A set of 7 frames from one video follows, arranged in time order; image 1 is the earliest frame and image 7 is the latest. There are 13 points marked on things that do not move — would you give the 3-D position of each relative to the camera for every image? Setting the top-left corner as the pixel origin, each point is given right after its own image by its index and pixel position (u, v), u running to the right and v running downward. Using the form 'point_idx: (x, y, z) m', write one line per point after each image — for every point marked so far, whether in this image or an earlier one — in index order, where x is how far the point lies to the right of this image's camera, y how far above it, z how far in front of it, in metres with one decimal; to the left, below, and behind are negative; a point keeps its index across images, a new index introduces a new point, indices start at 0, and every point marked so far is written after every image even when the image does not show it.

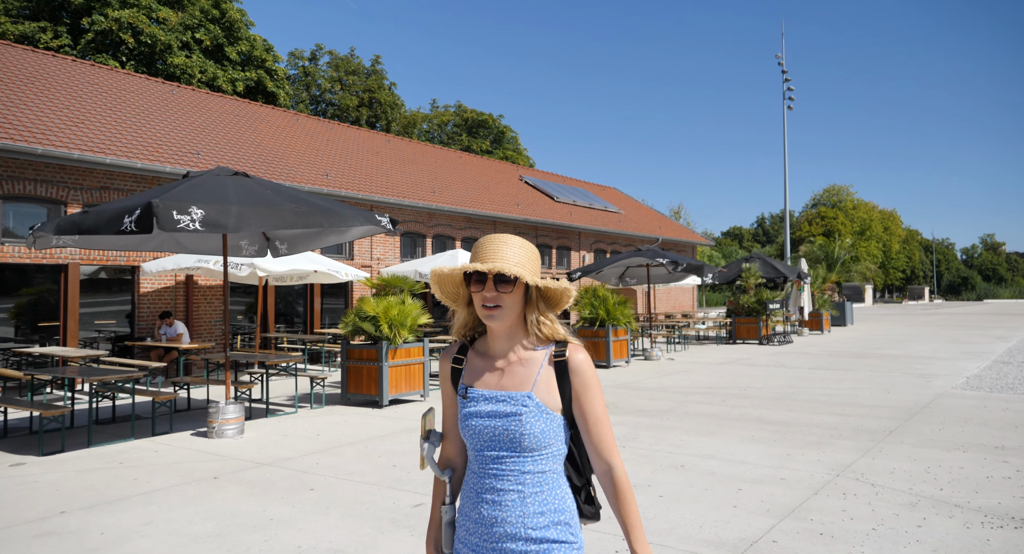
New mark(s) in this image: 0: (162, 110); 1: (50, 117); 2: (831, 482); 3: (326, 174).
0: (-8.2, +3.9, +17.3) m
1: (-8.6, +3.0, +13.8) m
2: (+2.8, -1.8, +6.4) m
3: (-4.8, +2.6, +19.1) m
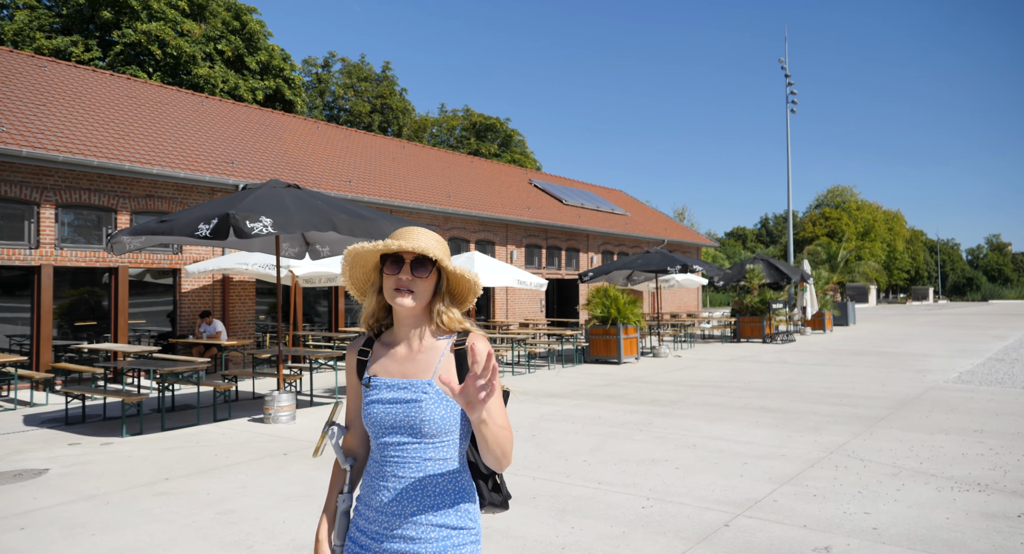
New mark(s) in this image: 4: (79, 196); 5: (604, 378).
0: (-7.8, +3.8, +18.3) m
1: (-8.2, +2.9, +14.8) m
2: (+3.1, -1.8, +7.3) m
3: (-4.4, +2.6, +20.0) m
4: (-8.0, +1.5, +13.6) m
5: (+1.8, -2.0, +14.6) m
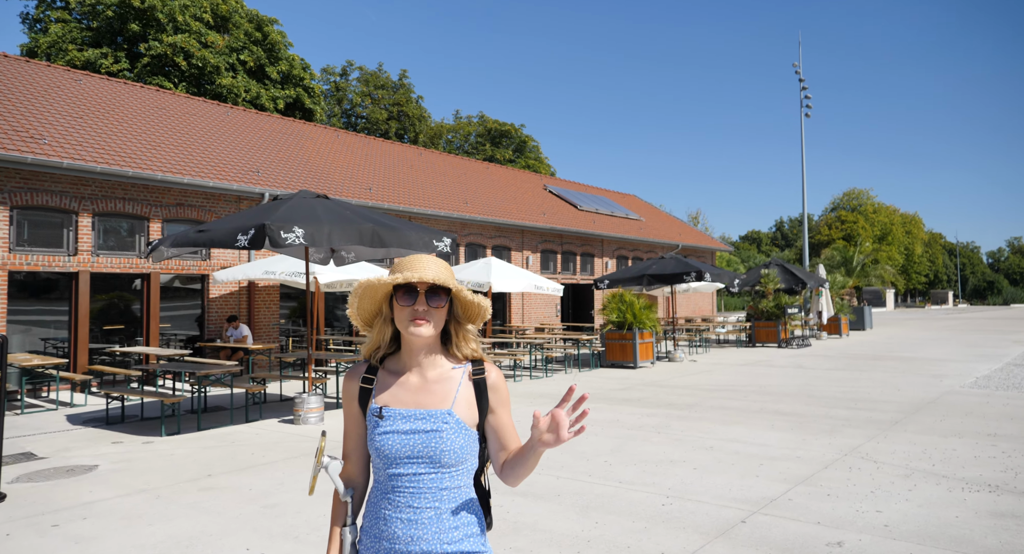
0: (-7.3, +3.7, +18.7) m
1: (-7.9, +2.8, +15.3) m
2: (+3.3, -1.8, +7.6) m
3: (-3.9, +2.4, +20.4) m
4: (-7.6, +1.4, +14.1) m
5: (+2.2, -2.1, +14.8) m
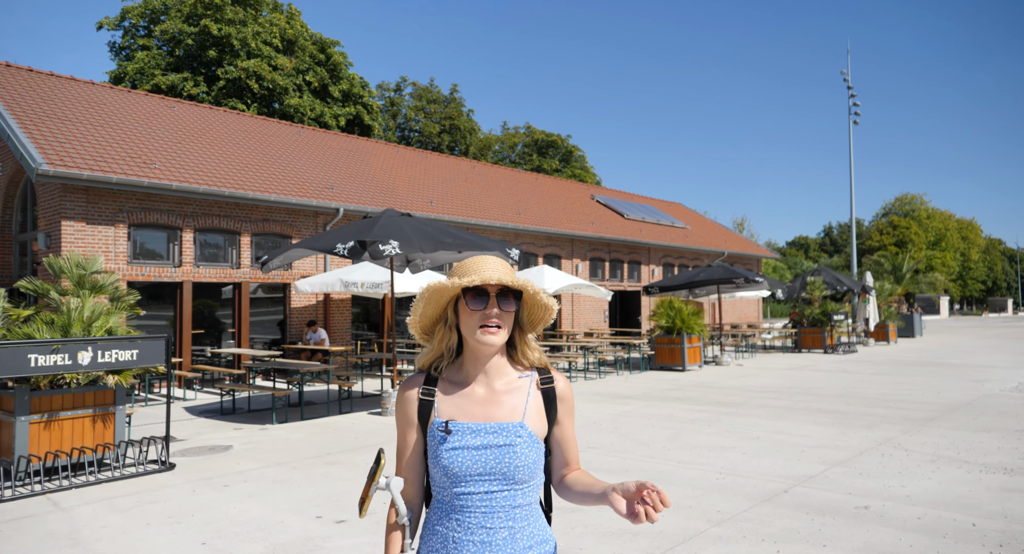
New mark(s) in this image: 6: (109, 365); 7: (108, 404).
0: (-5.9, +3.5, +20.3) m
1: (-6.6, +2.6, +16.9) m
2: (+4.2, -1.9, +8.6) m
3: (-2.4, +2.2, +21.8) m
4: (-6.4, +1.2, +15.7) m
5: (+3.4, -2.3, +15.9) m
6: (-4.1, -0.9, +7.5) m
7: (-4.2, -1.3, +7.7) m
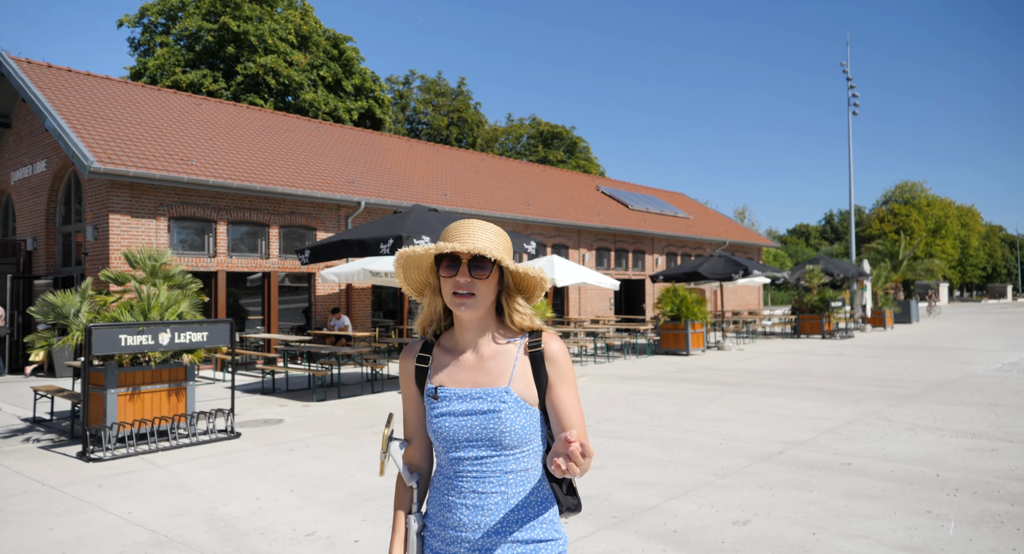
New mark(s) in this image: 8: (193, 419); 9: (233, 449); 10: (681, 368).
0: (-5.6, +3.8, +21.3) m
1: (-6.3, +2.8, +17.9) m
2: (+4.5, -1.8, +9.5) m
3: (-2.1, +2.5, +22.8) m
4: (-6.1, +1.4, +16.7) m
5: (+3.7, -2.0, +16.9) m
6: (-3.7, -0.8, +8.5) m
7: (-3.9, -1.2, +8.7) m
8: (-3.7, -1.7, +8.7) m
9: (-3.0, -1.8, +7.9) m
10: (+3.7, -2.0, +16.5) m
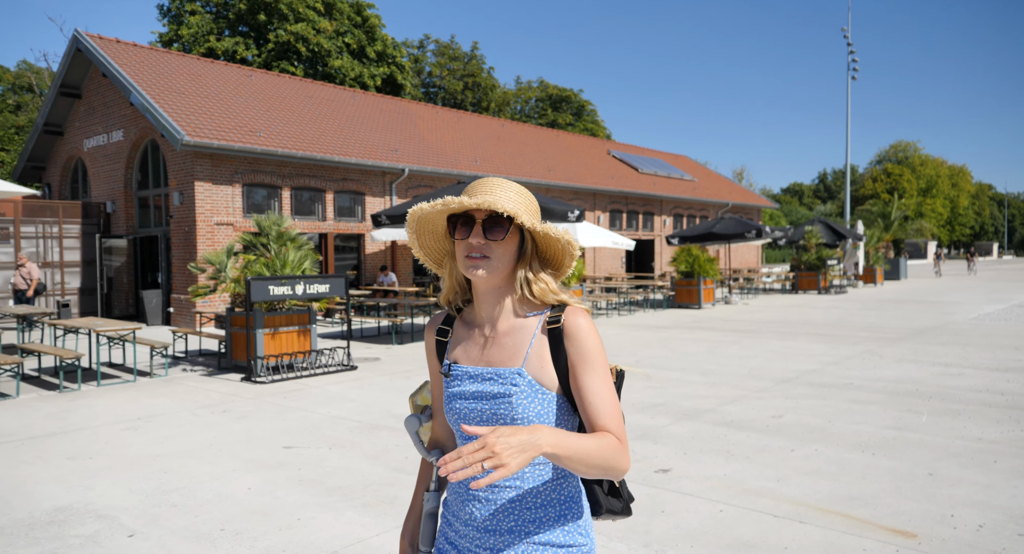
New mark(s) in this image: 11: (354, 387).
0: (-4.7, +5.0, +22.9) m
1: (-5.4, +3.9, +19.6) m
2: (+5.4, -1.2, +11.6) m
3: (-1.3, +3.8, +24.5) m
4: (-5.2, +2.4, +18.5) m
5: (+4.6, -1.0, +18.9) m
6: (-2.8, -0.3, +10.4) m
7: (-2.9, -0.7, +10.7) m
8: (-2.8, -1.1, +10.7) m
9: (-2.0, -1.3, +10.0) m
10: (+4.6, -1.0, +18.5) m
11: (-2.0, -1.4, +9.2) m
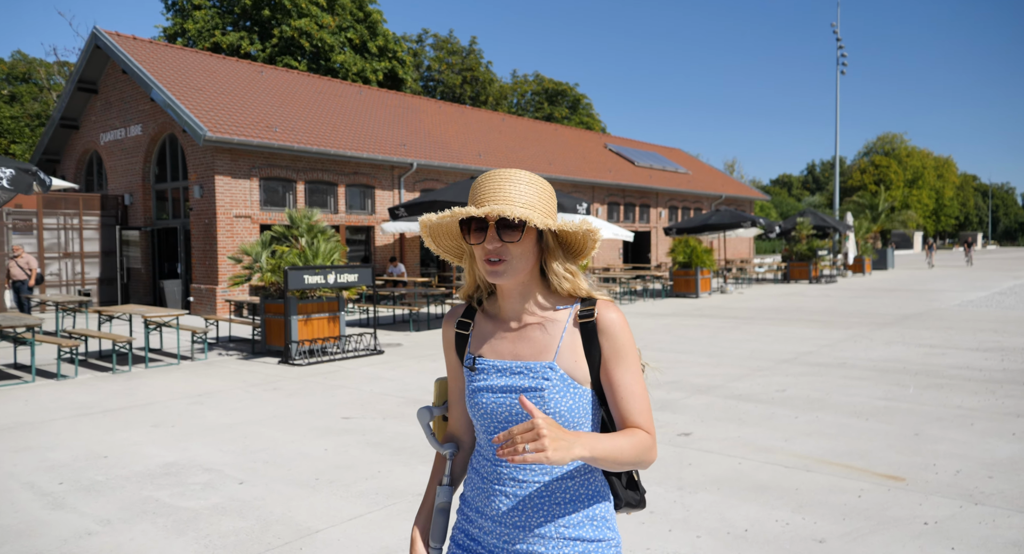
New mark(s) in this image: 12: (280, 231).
0: (-4.6, +5.3, +23.5) m
1: (-5.3, +4.1, +20.2) m
2: (+5.6, -1.0, +12.4) m
3: (-1.2, +4.1, +25.2) m
4: (-5.0, +2.6, +19.1) m
5: (+4.7, -0.8, +19.7) m
6: (-2.5, -0.1, +11.1) m
7: (-2.7, -0.5, +11.4) m
8: (-2.5, -1.0, +11.4) m
9: (-1.8, -1.2, +10.7) m
10: (+4.8, -0.8, +19.3) m
11: (-1.7, -1.2, +9.9) m
12: (-3.5, +0.7, +11.4) m
